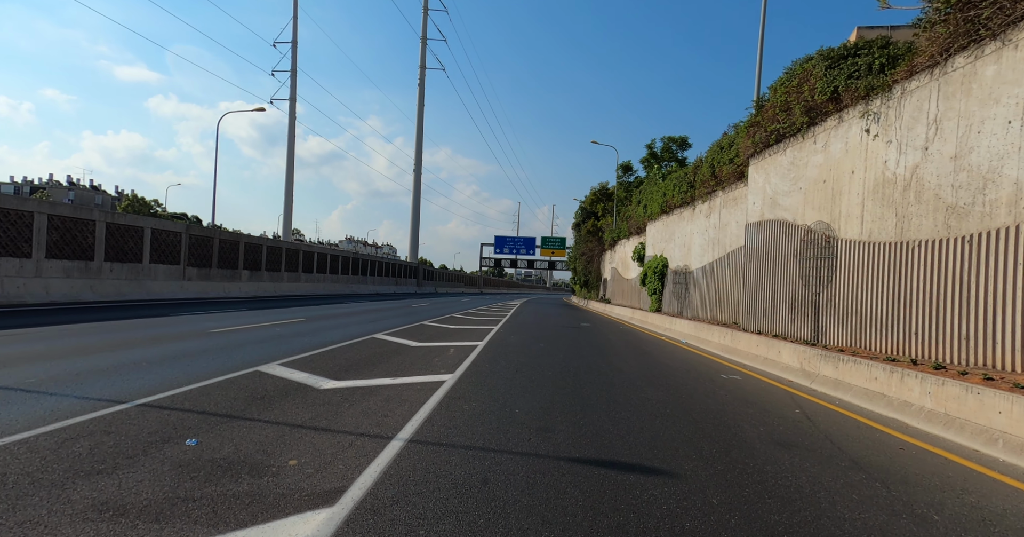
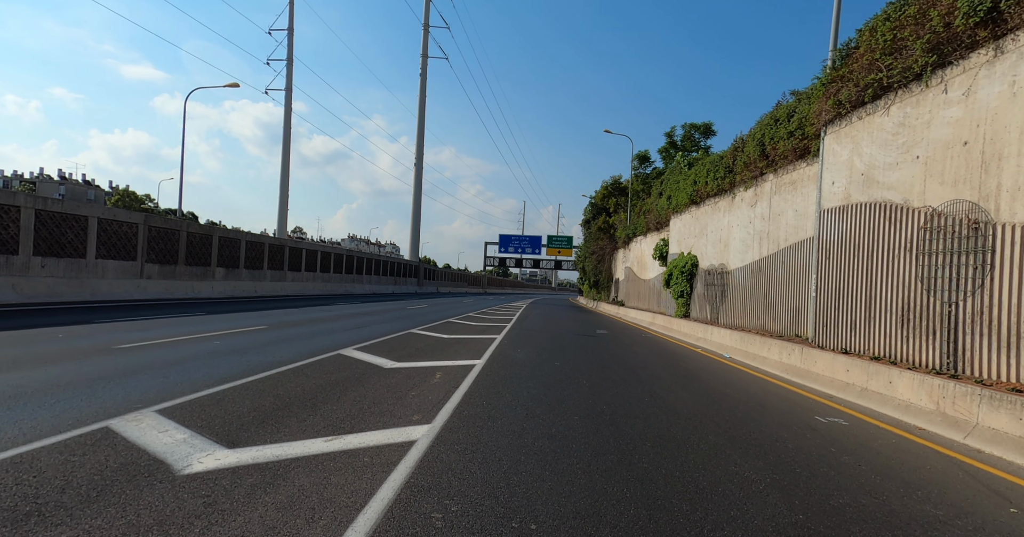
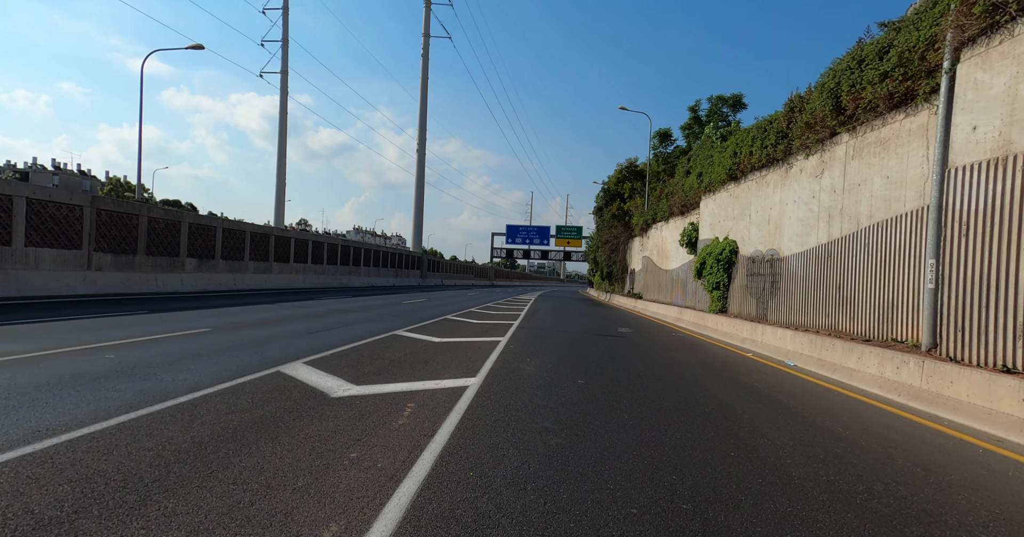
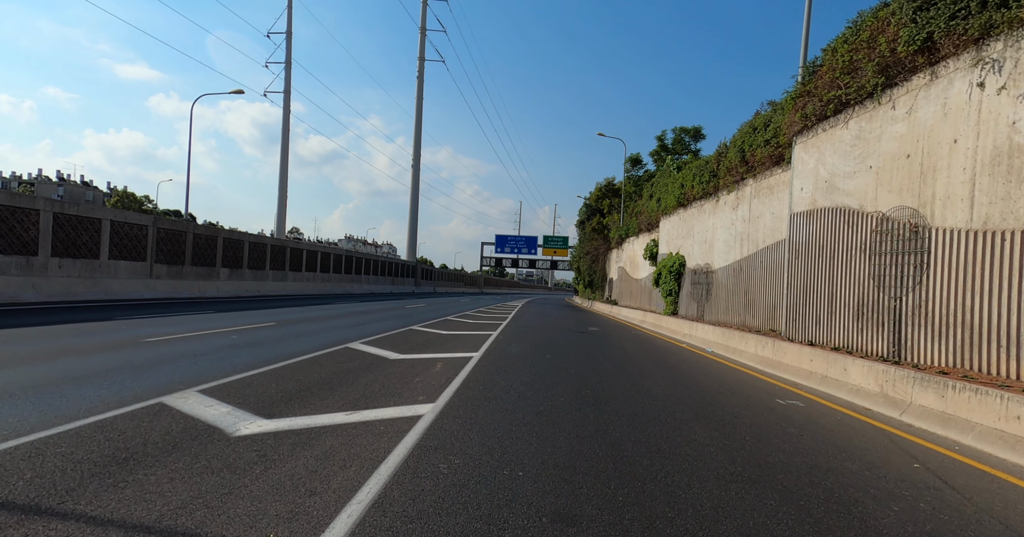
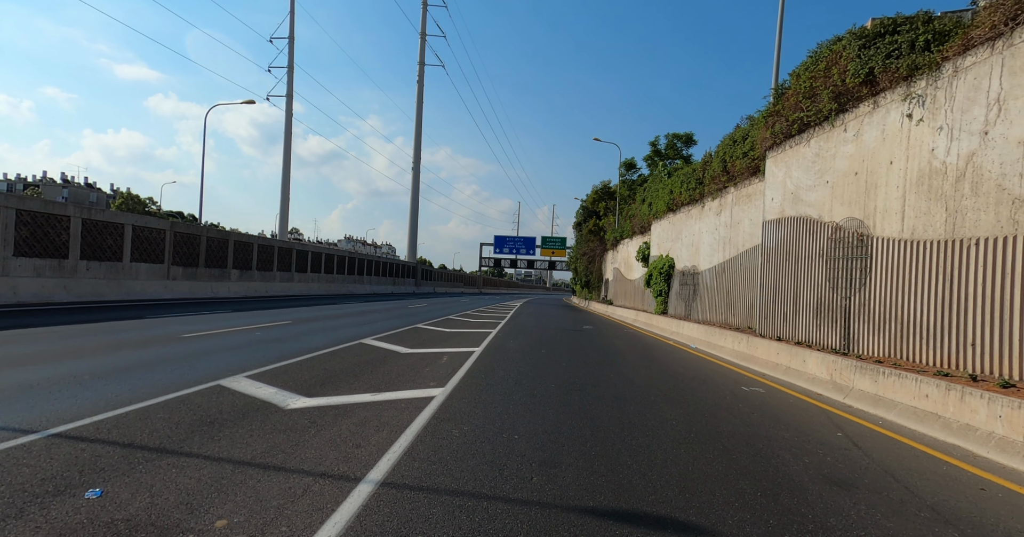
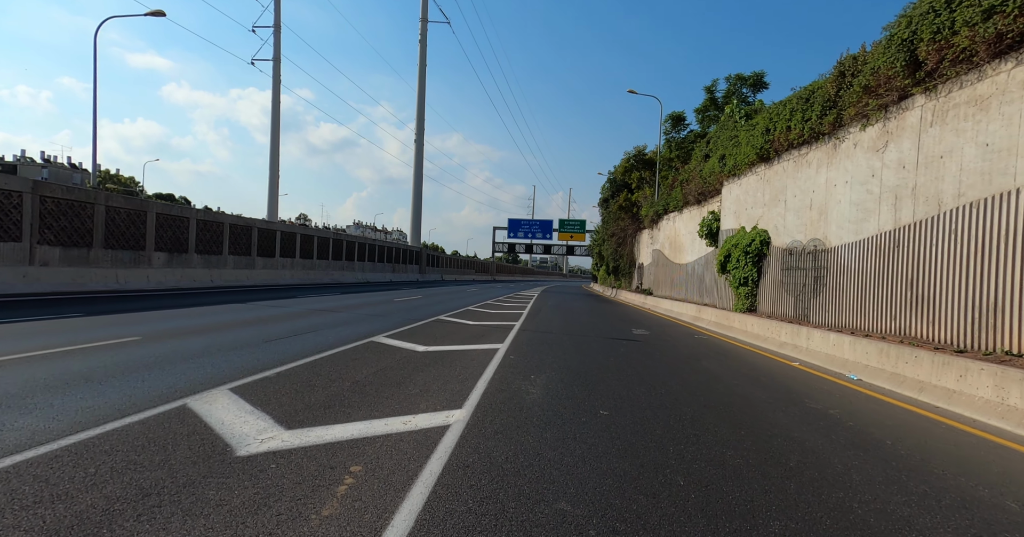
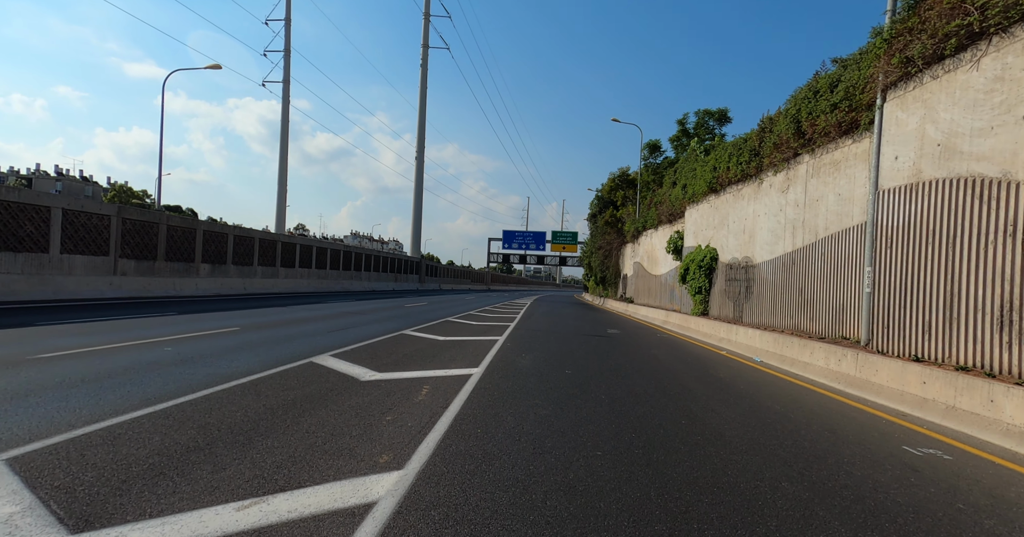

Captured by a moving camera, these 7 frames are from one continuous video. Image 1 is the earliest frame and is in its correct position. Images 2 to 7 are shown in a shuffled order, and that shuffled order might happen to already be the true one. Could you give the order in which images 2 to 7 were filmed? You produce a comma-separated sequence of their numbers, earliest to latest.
5, 4, 2, 7, 3, 6
